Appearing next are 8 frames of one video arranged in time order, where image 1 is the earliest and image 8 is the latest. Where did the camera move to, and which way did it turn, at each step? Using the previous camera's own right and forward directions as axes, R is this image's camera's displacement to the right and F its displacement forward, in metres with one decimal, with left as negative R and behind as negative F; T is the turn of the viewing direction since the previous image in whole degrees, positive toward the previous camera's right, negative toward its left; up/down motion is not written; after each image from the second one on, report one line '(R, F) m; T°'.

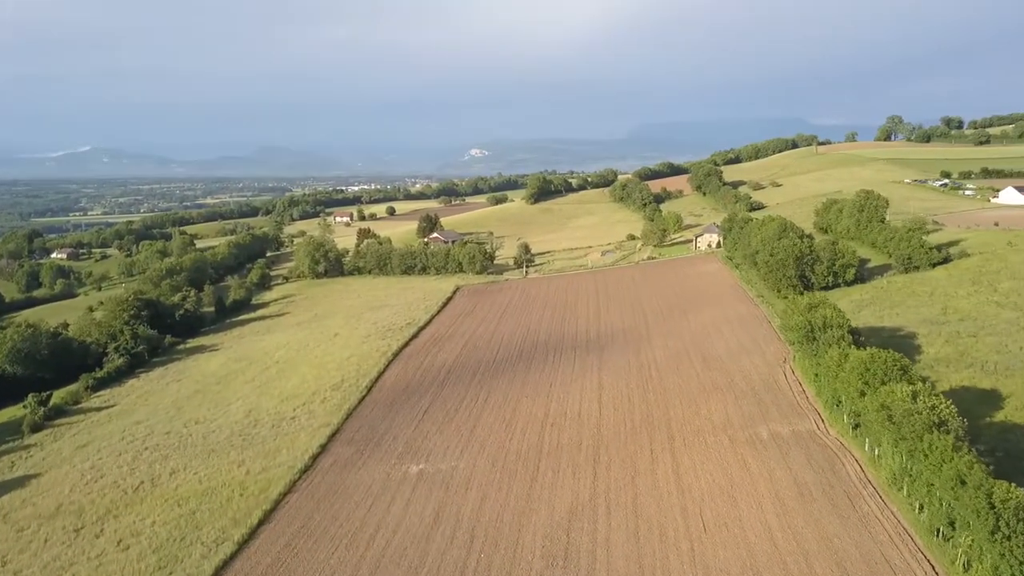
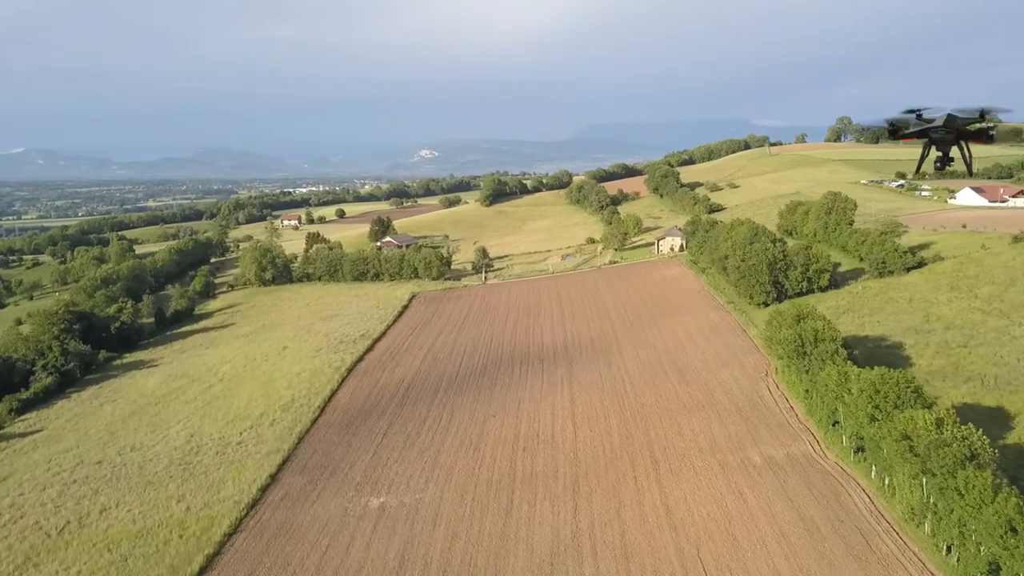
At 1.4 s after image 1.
(-0.4, +1.8) m; +3°
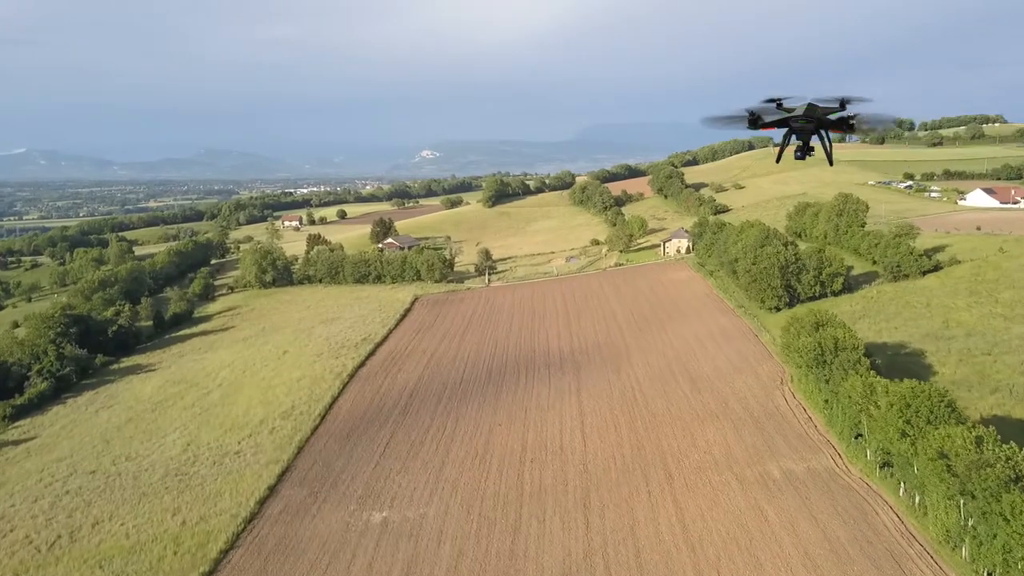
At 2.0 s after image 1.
(-0.2, +0.8) m; 0°
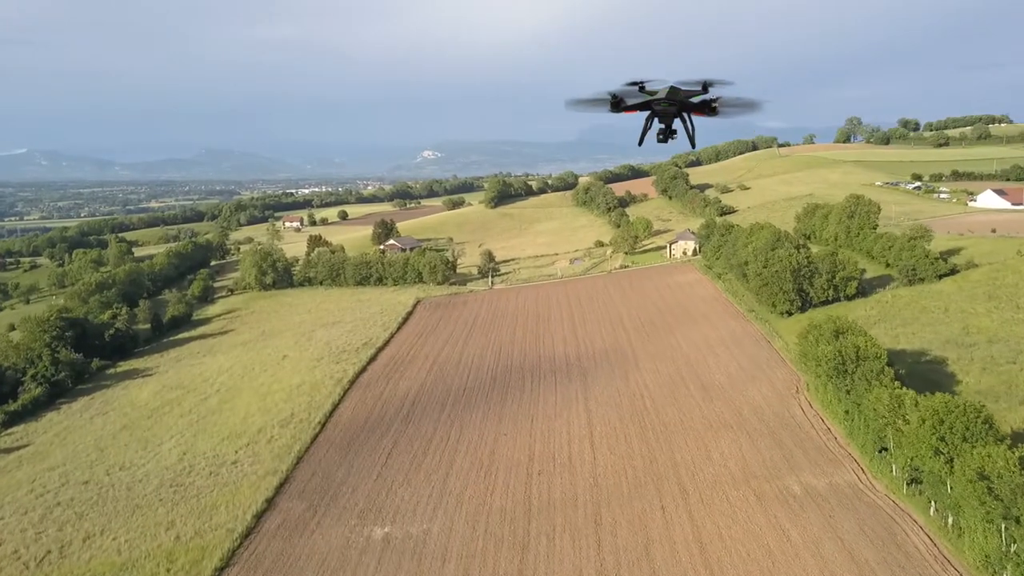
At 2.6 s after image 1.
(-0.1, +0.8) m; 0°
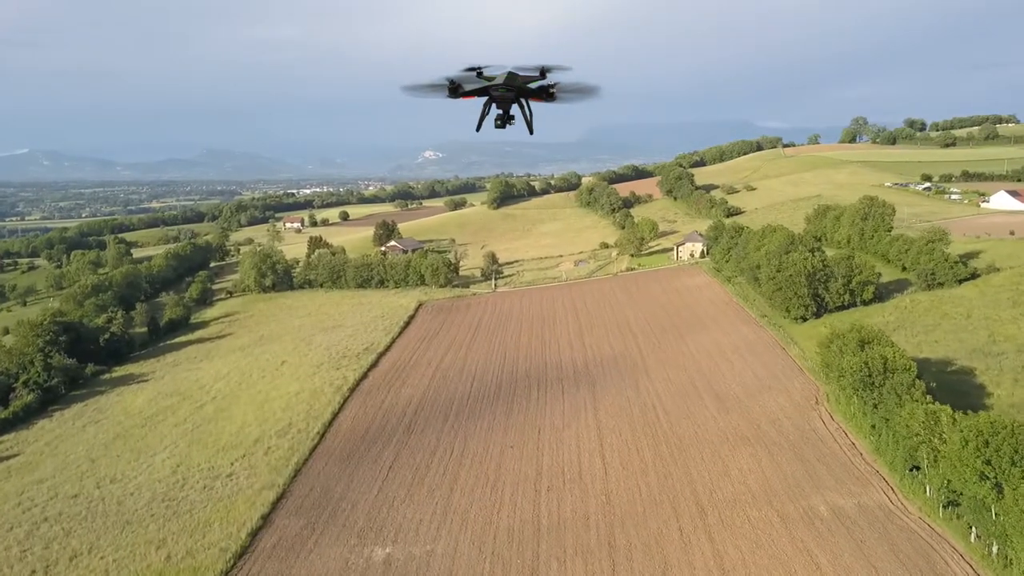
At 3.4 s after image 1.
(-0.1, +1.0) m; 0°
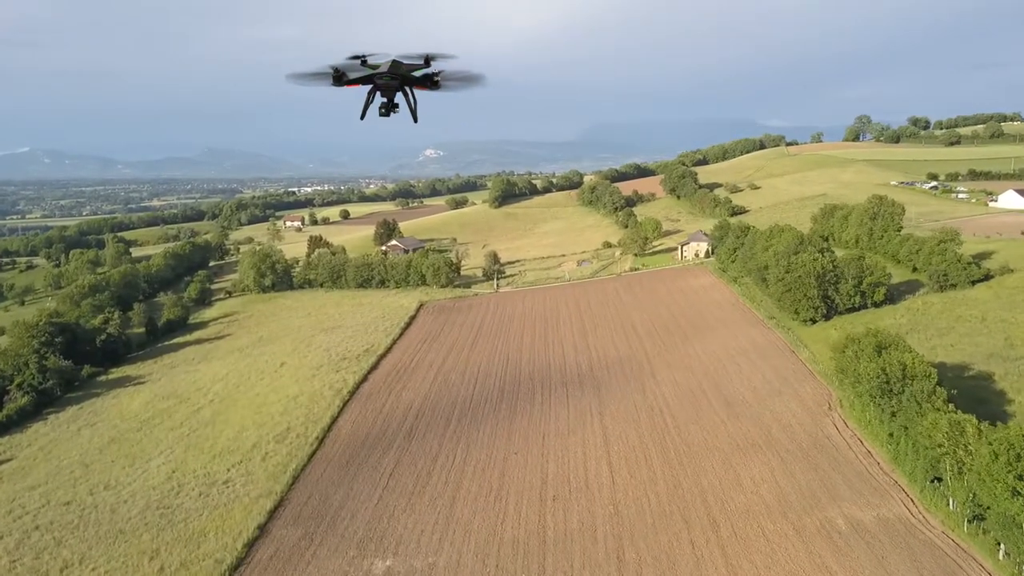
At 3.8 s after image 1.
(-0.1, +0.6) m; 0°
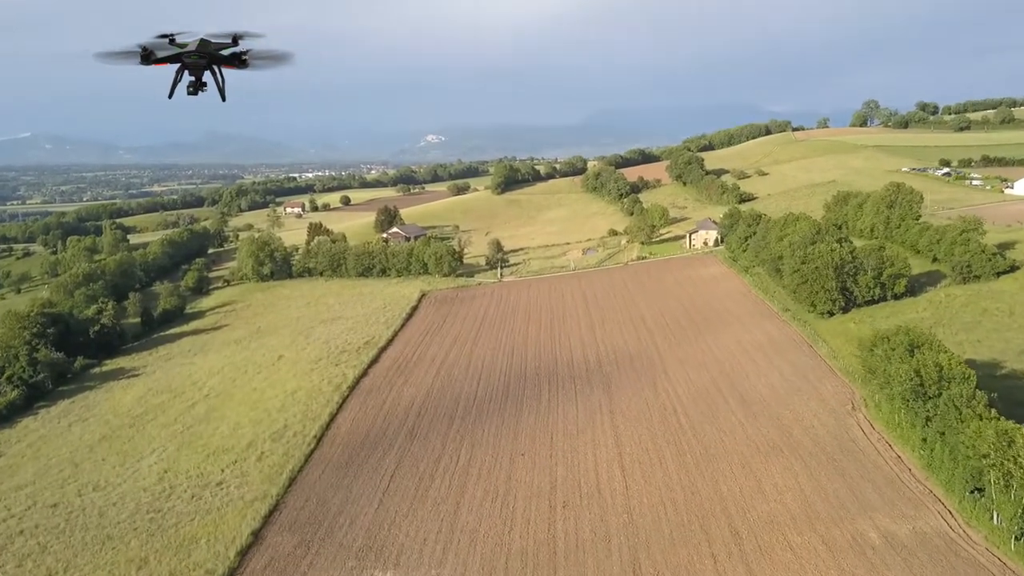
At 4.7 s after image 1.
(-0.1, +1.1) m; 0°
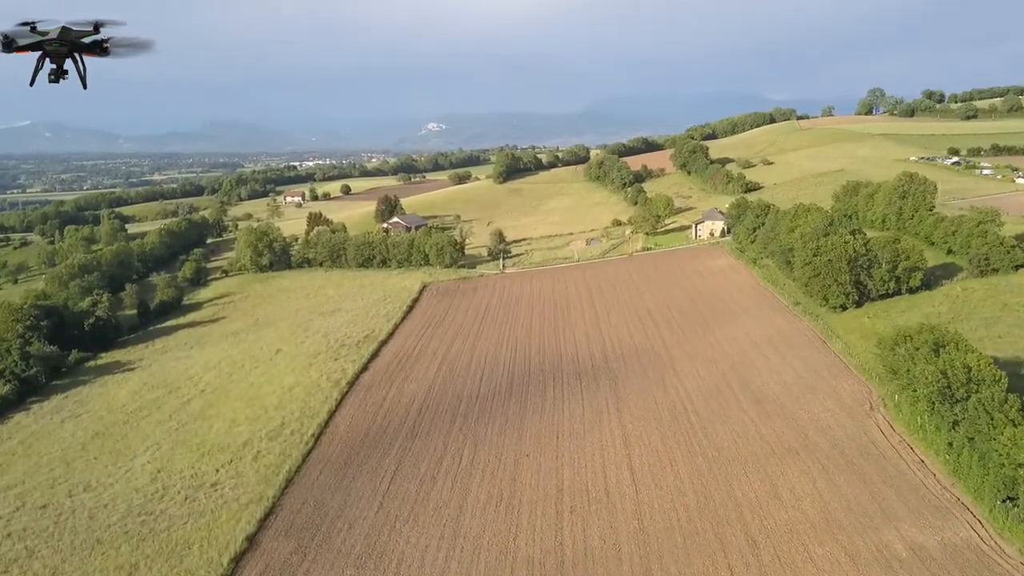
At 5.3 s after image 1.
(-0.1, +0.8) m; 0°
